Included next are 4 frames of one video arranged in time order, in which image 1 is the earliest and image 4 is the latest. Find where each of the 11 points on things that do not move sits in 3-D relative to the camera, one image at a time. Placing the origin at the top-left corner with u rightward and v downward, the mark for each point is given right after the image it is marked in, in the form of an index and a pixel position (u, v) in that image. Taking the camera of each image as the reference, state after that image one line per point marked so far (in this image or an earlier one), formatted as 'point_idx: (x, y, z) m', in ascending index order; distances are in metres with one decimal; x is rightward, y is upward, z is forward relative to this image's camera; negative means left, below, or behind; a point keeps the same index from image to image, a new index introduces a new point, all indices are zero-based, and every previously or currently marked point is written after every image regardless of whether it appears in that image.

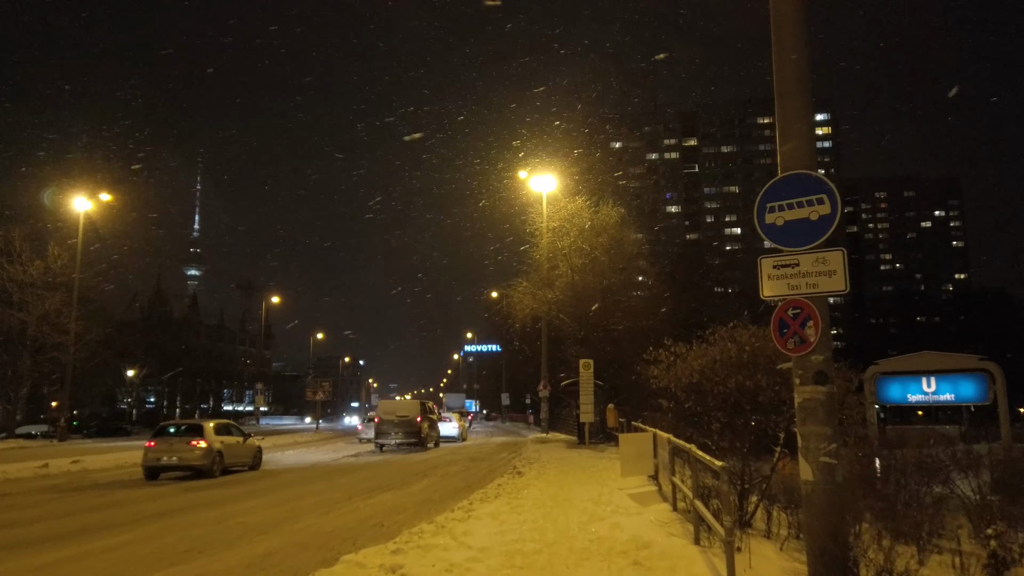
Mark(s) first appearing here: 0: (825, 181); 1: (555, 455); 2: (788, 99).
0: (+2.0, +0.7, +4.9) m
1: (+1.1, -4.2, +19.1) m
2: (+1.9, +1.3, +5.3) m
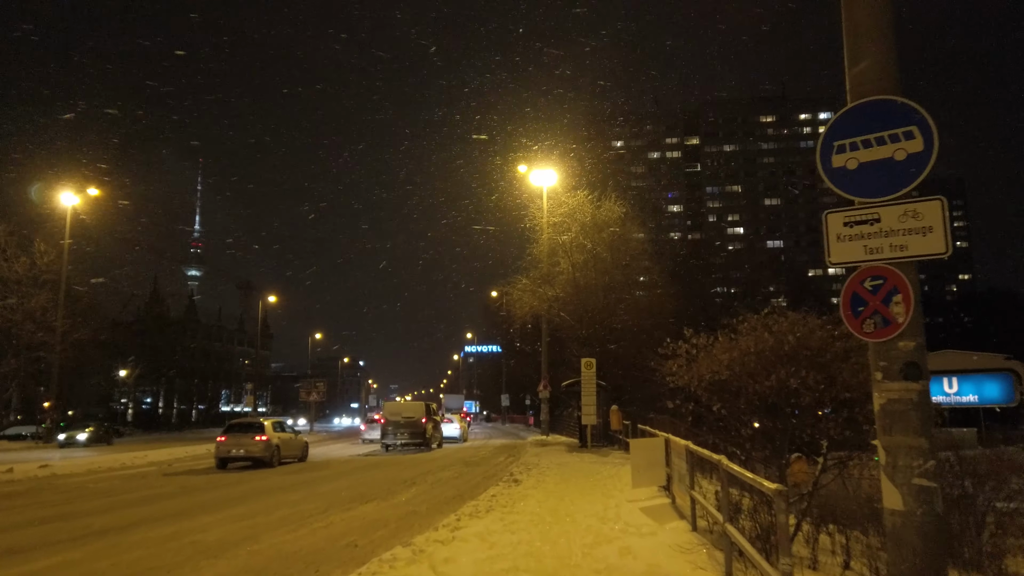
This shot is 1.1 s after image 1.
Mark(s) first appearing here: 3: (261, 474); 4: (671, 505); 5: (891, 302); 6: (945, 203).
0: (+1.9, +0.9, +3.7) m
1: (+1.0, -4.0, +17.9) m
2: (+1.9, +1.5, +4.1) m
3: (-6.1, -4.5, +18.5) m
4: (+1.9, -2.6, +9.0) m
5: (+1.8, -0.1, +3.6) m
6: (+2.1, +0.4, +3.6) m
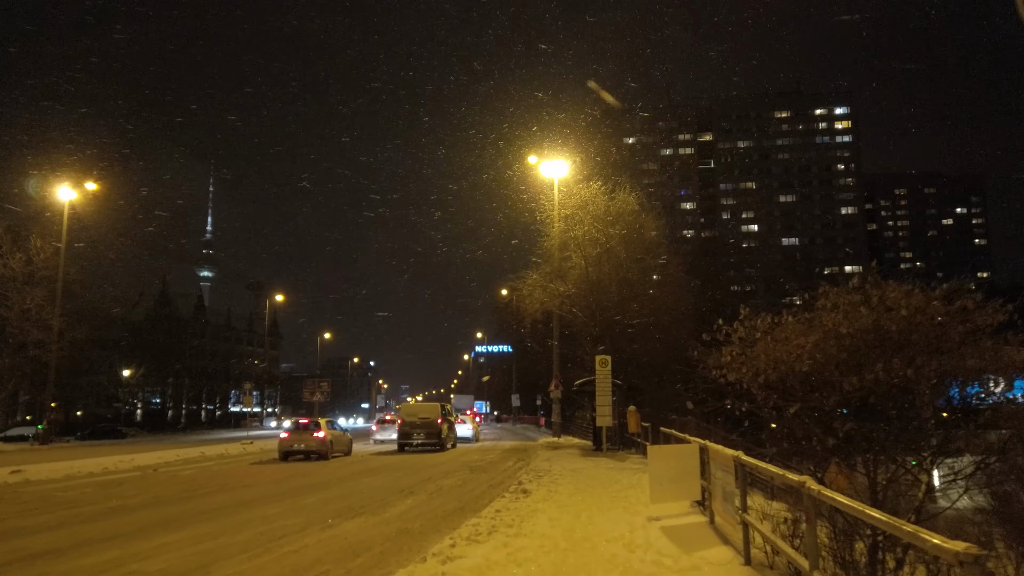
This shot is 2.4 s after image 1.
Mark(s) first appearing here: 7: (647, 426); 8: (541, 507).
0: (+1.9, +1.1, +2.1) m
1: (+1.2, -3.8, +16.3) m
2: (+1.9, +1.7, +2.6) m
3: (-5.8, -4.3, +17.0) m
4: (+1.9, -2.3, +7.4) m
5: (+1.8, +0.2, +2.1) m
6: (+2.0, +0.6, +2.1) m
7: (+3.4, -3.4, +18.7) m
8: (+0.4, -2.8, +9.8) m
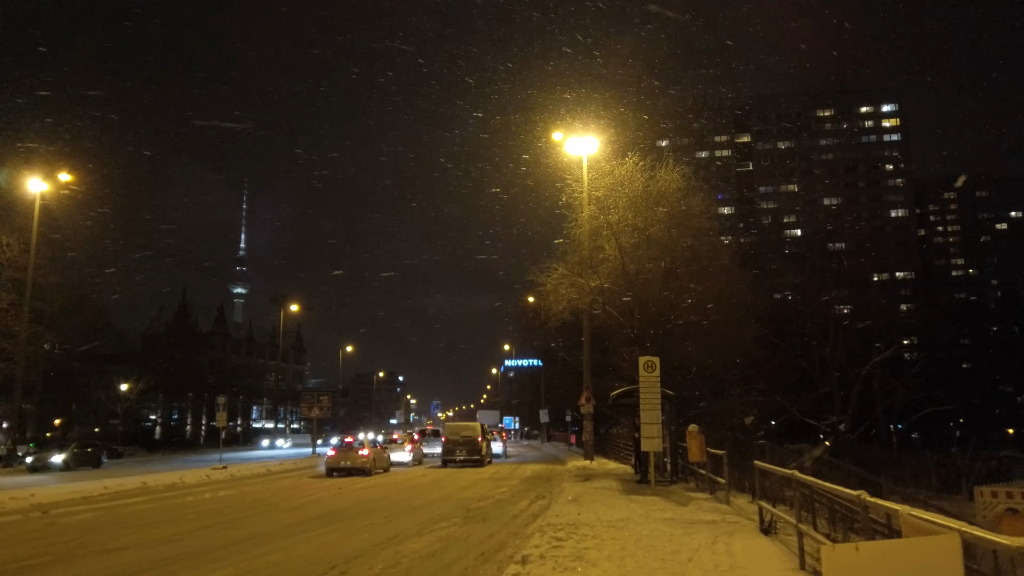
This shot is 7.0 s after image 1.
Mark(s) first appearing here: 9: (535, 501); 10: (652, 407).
0: (+1.4, +1.9, -3.2) m
1: (+1.4, -3.3, +11.0) m
2: (+1.4, +2.6, -2.7) m
3: (-5.7, -3.8, +11.9) m
4: (+1.7, -1.6, +2.1) m
5: (+1.3, +1.0, -3.2) m
6: (+1.6, +1.5, -3.2) m
7: (+3.6, -2.9, +13.3) m
8: (+0.2, -2.1, +4.5) m
9: (+0.4, -4.1, +14.8) m
10: (+3.1, -2.6, +16.5) m
